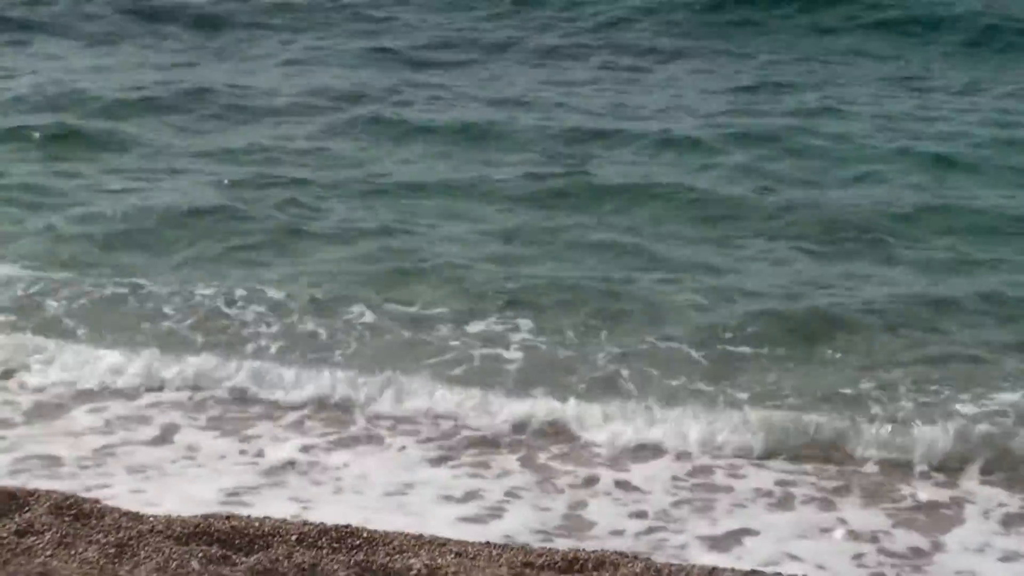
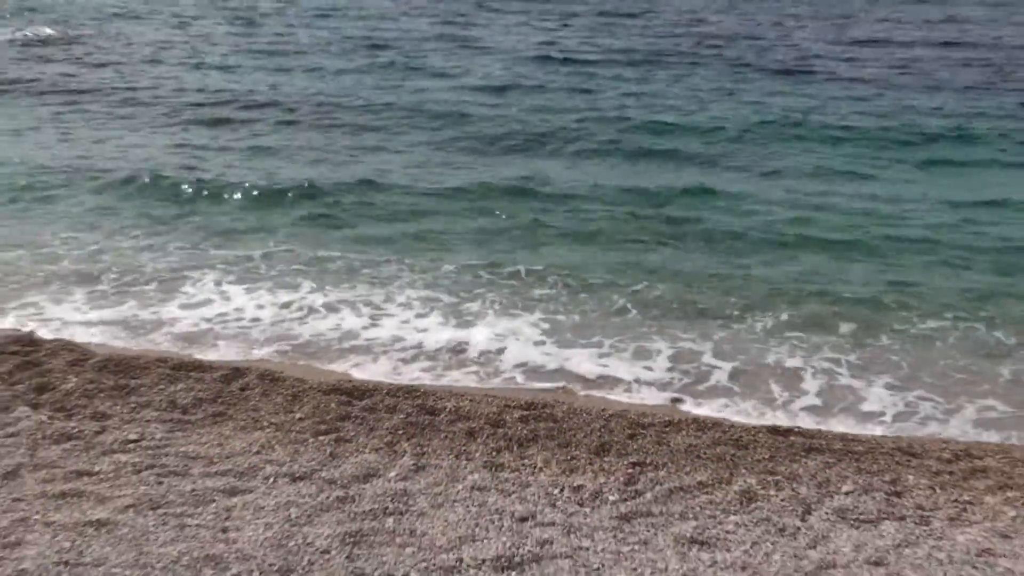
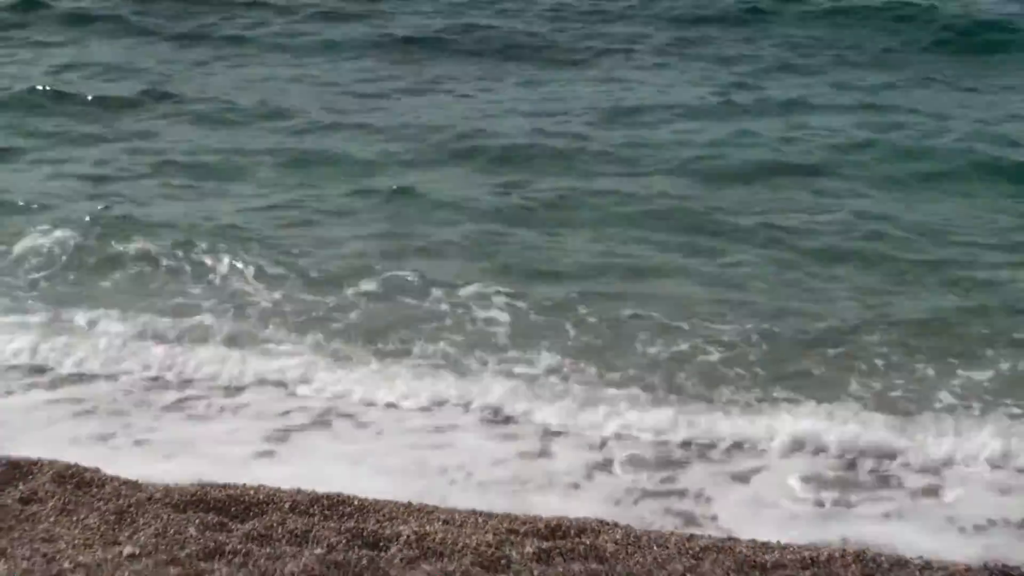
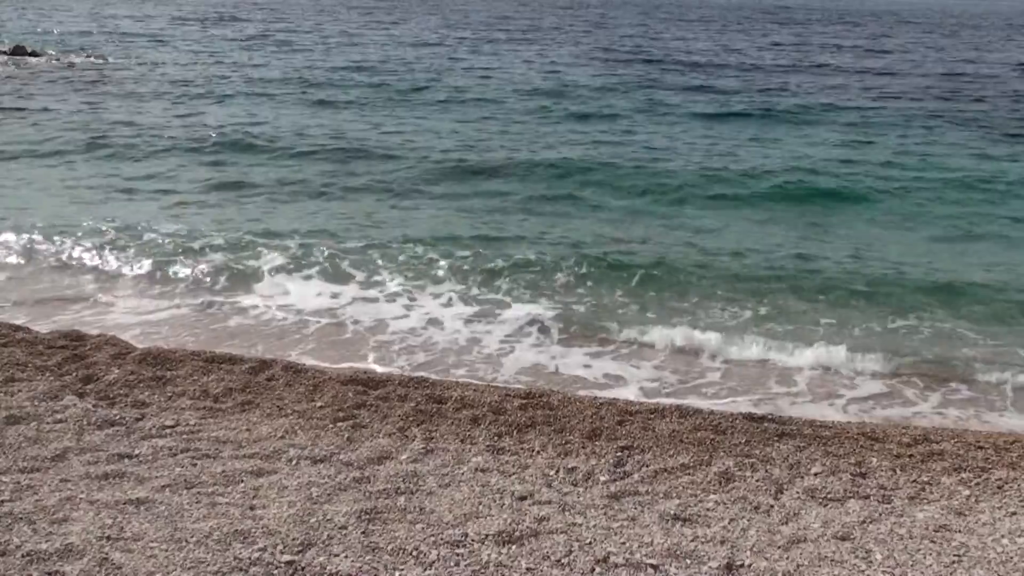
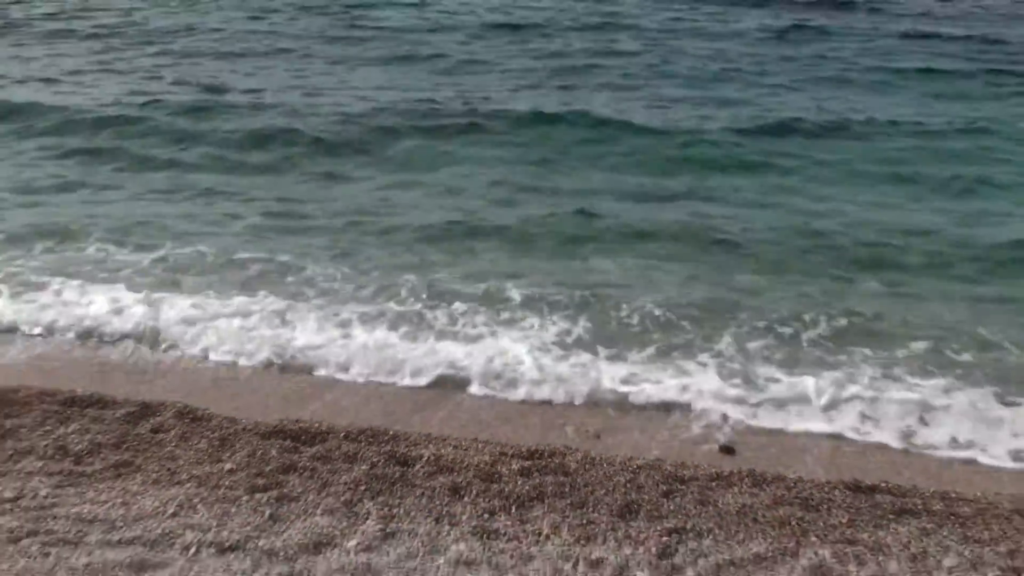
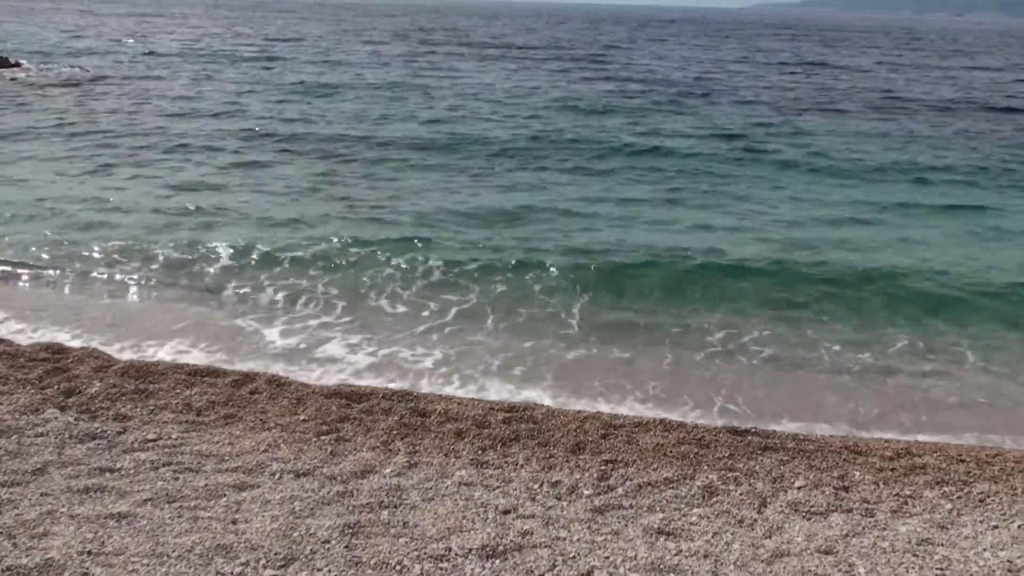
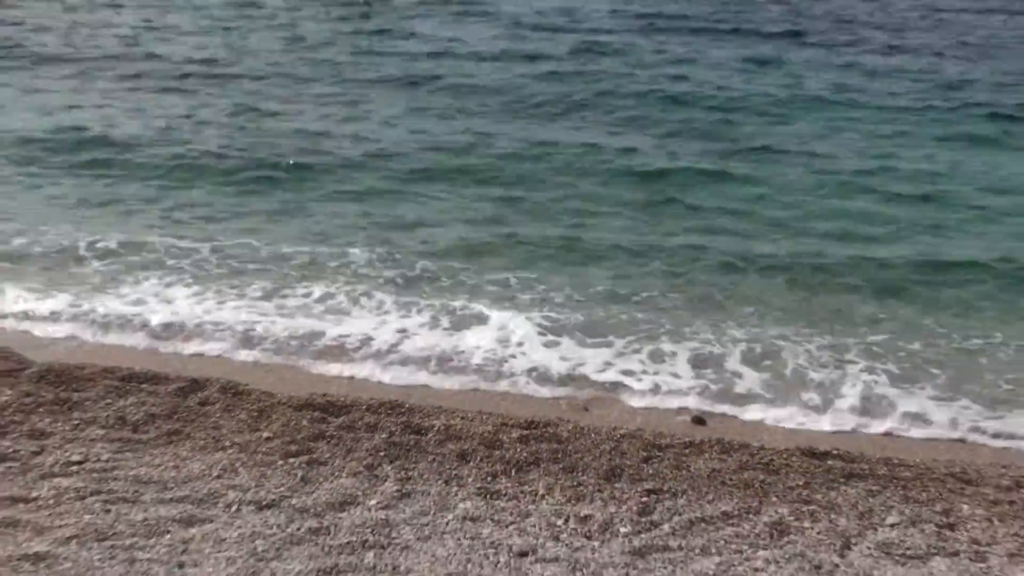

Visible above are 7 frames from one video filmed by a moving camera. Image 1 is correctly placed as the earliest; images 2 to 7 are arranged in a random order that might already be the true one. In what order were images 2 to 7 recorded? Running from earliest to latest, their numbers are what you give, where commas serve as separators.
3, 5, 7, 2, 4, 6
